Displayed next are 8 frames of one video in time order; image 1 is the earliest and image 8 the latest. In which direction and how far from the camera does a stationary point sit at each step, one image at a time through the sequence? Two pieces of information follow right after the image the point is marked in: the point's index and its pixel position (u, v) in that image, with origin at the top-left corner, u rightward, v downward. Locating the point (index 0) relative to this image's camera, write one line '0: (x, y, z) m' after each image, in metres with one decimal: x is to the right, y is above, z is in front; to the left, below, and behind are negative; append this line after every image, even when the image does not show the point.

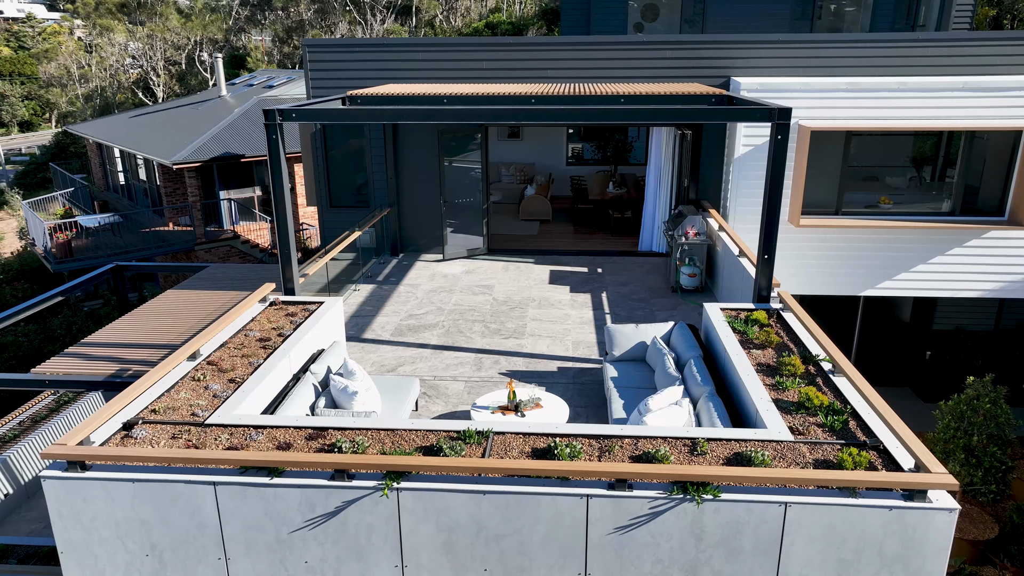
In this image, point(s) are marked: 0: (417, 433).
0: (-0.7, -1.0, +5.1) m
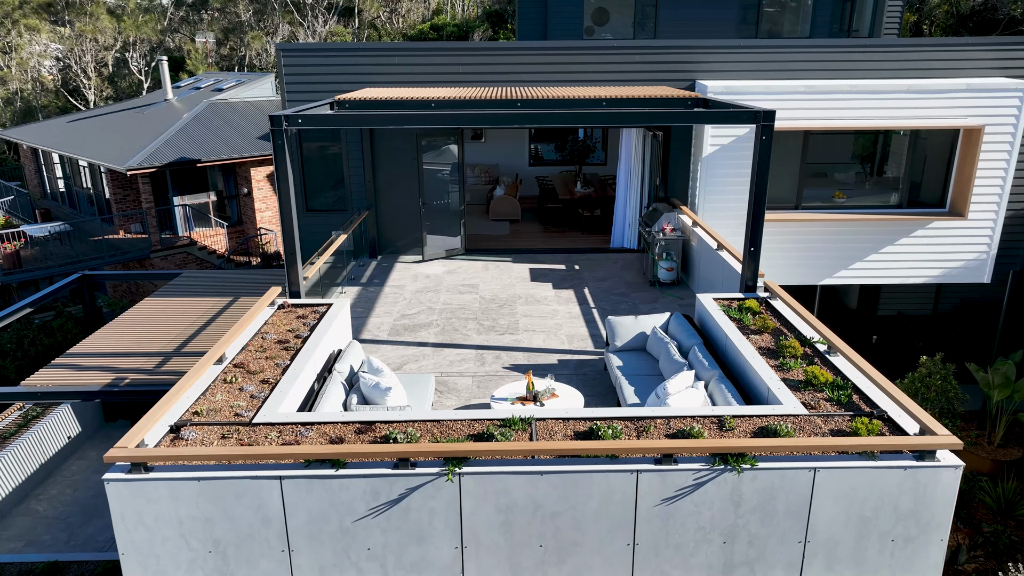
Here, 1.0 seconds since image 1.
0: (-0.4, -1.0, +5.4) m
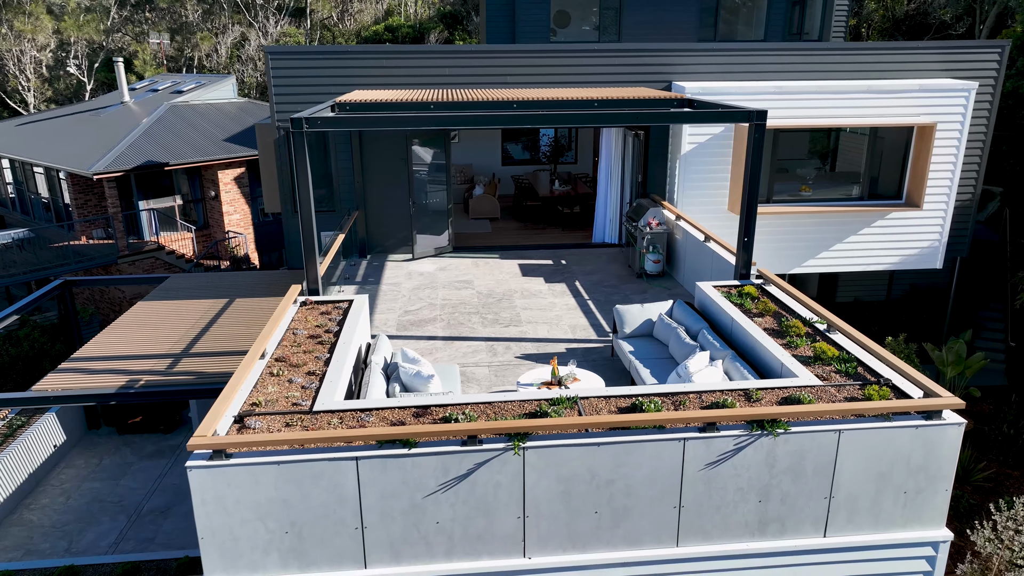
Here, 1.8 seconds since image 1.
0: (0.0, -0.9, +5.7) m
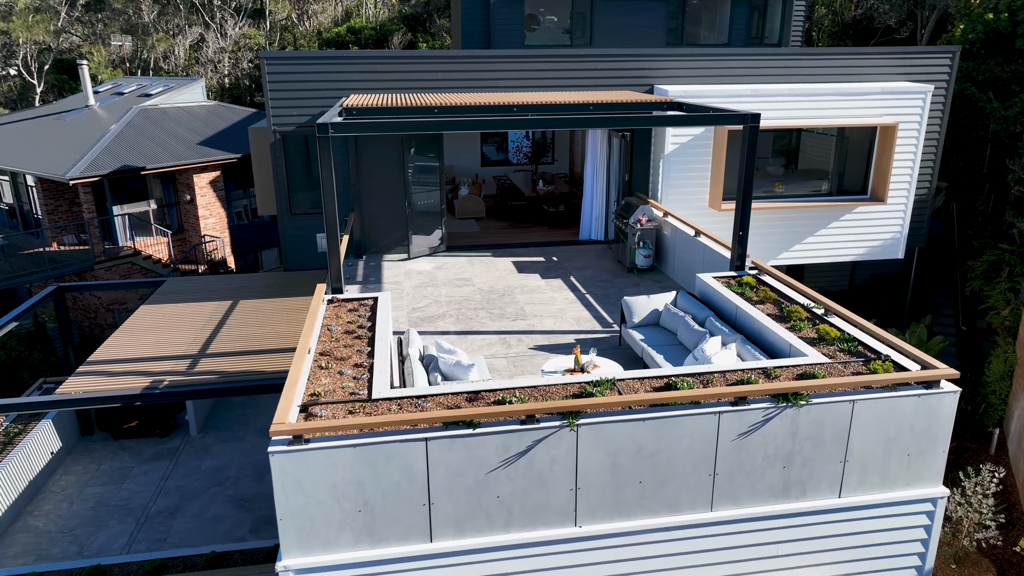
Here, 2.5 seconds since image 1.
0: (+0.4, -0.8, +6.2) m
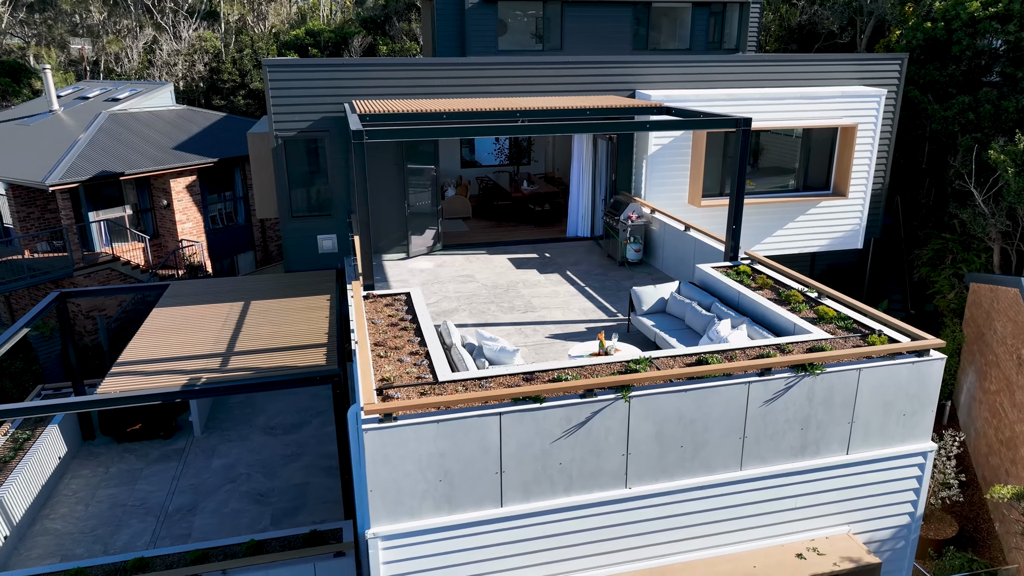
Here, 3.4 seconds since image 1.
0: (+0.8, -0.7, +6.9) m
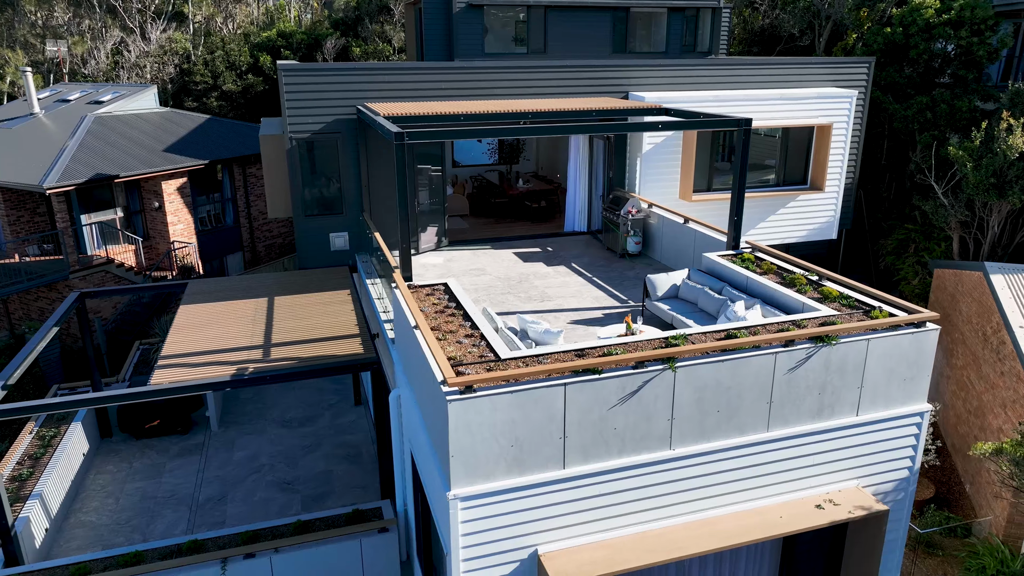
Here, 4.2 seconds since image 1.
0: (+1.4, -0.6, +7.7) m
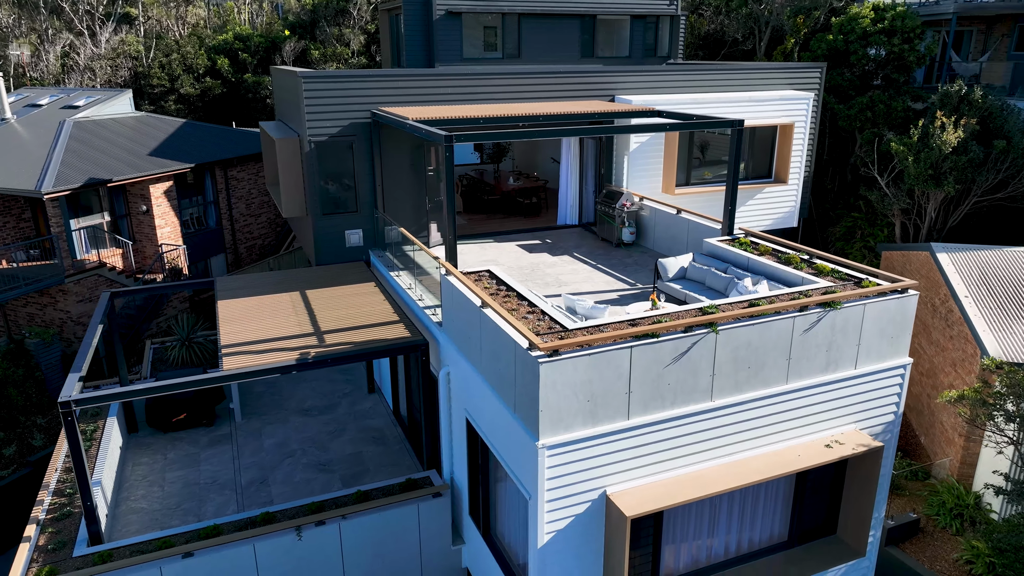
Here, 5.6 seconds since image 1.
0: (+2.1, -0.3, +9.0) m
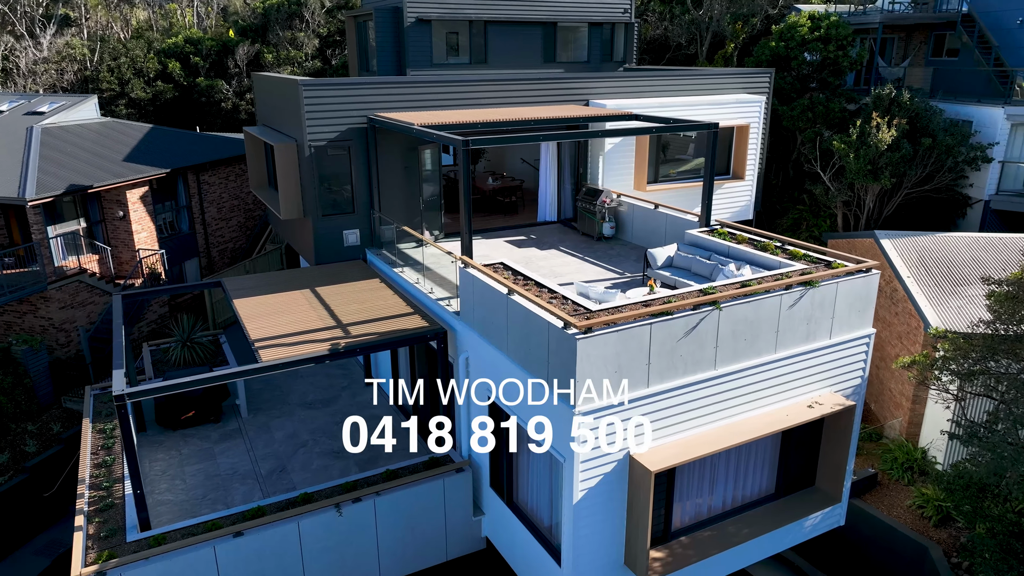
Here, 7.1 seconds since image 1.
0: (+2.4, -0.1, +10.3) m
